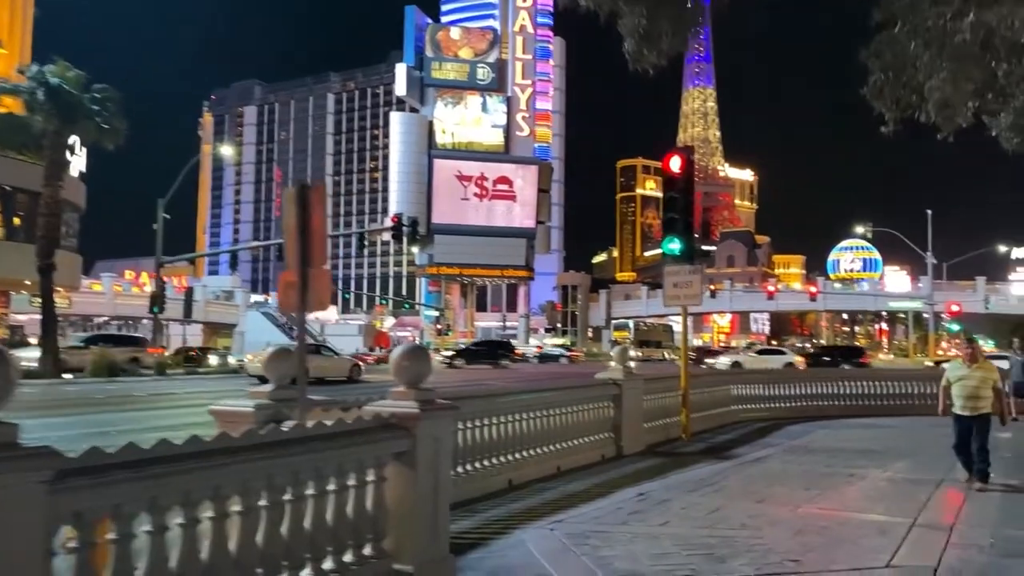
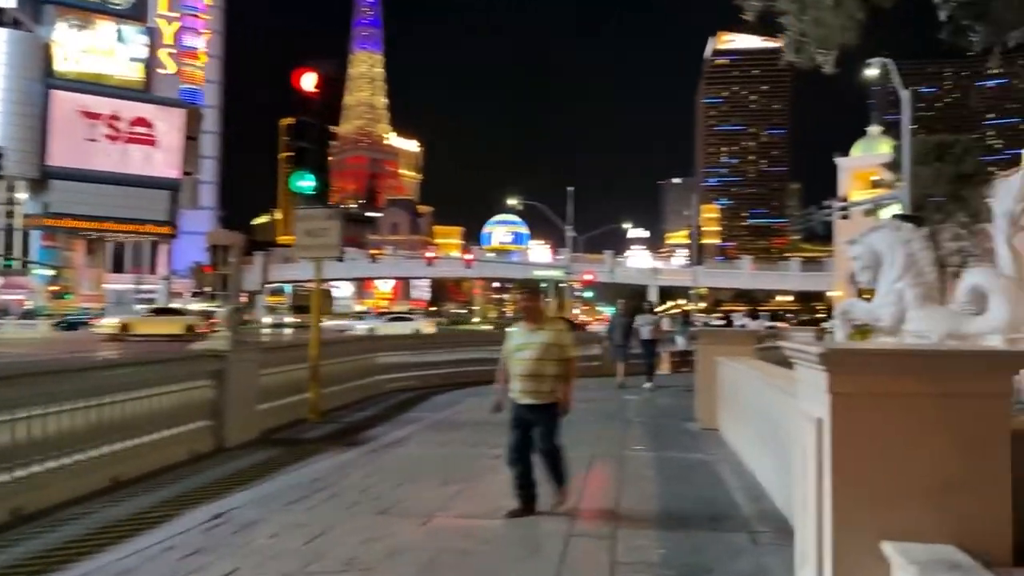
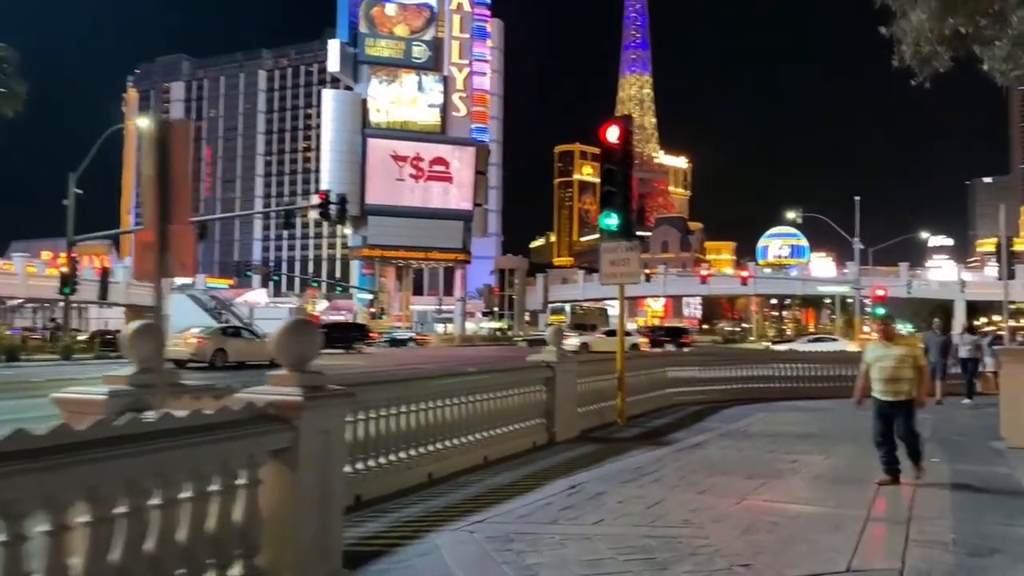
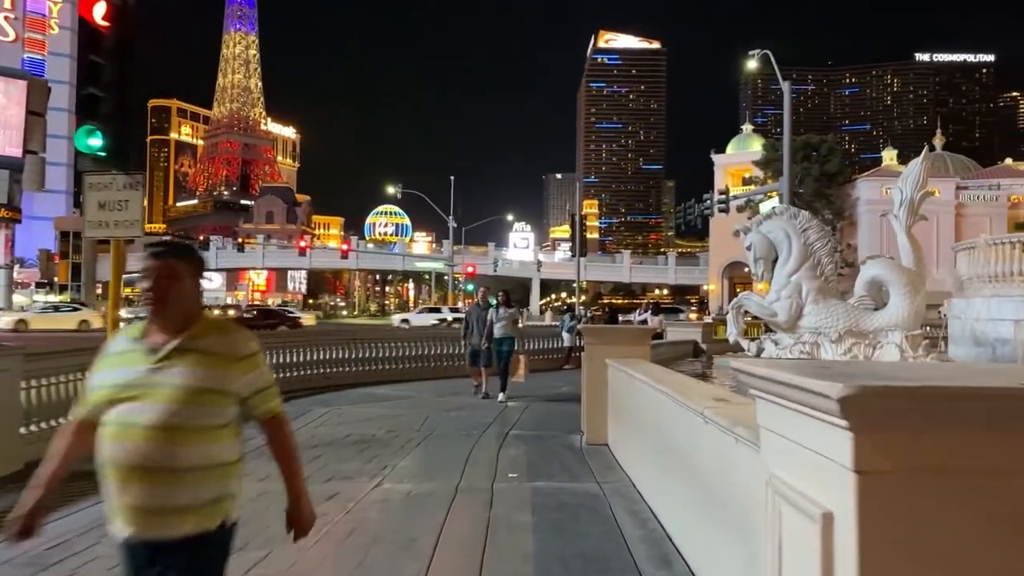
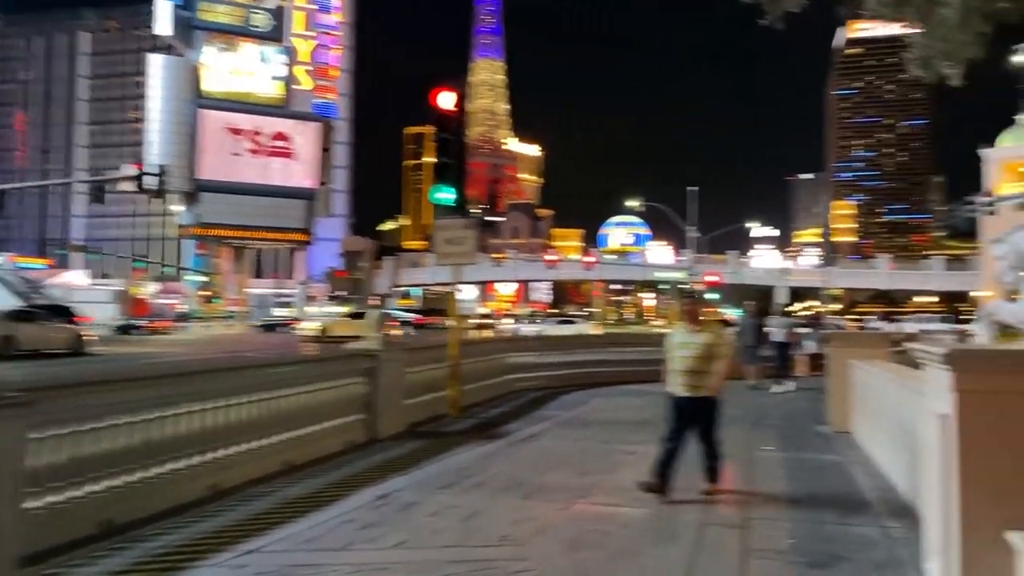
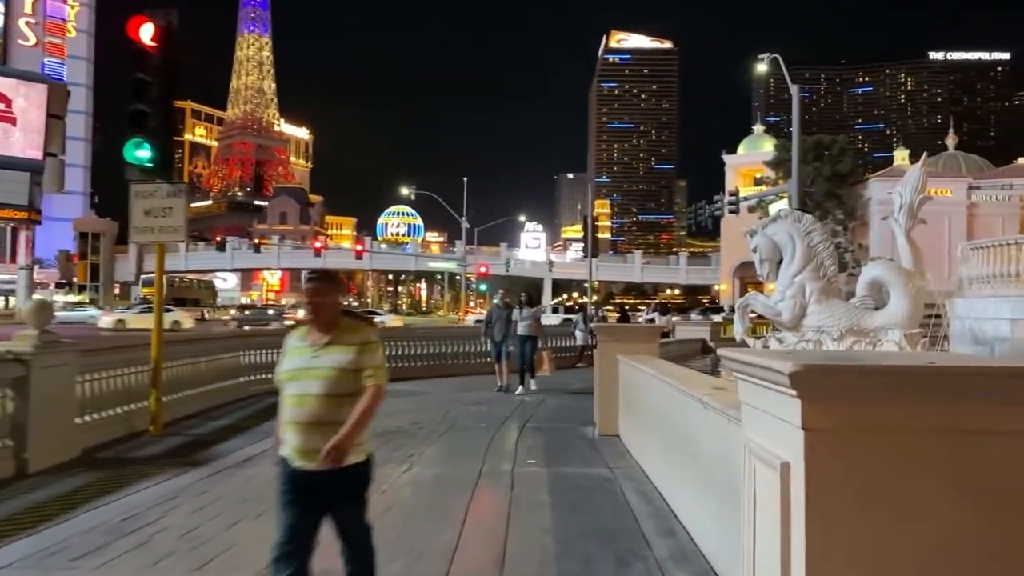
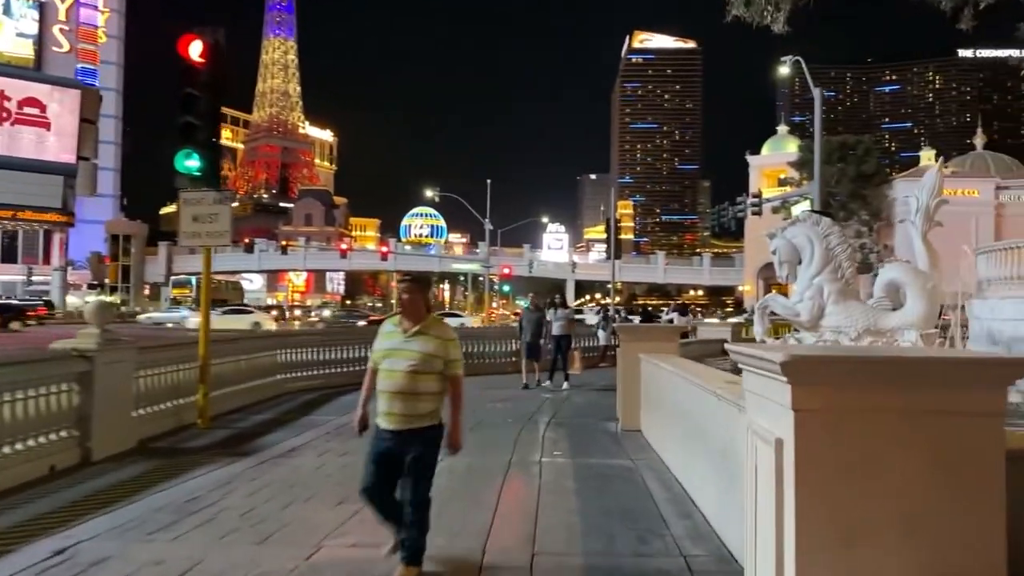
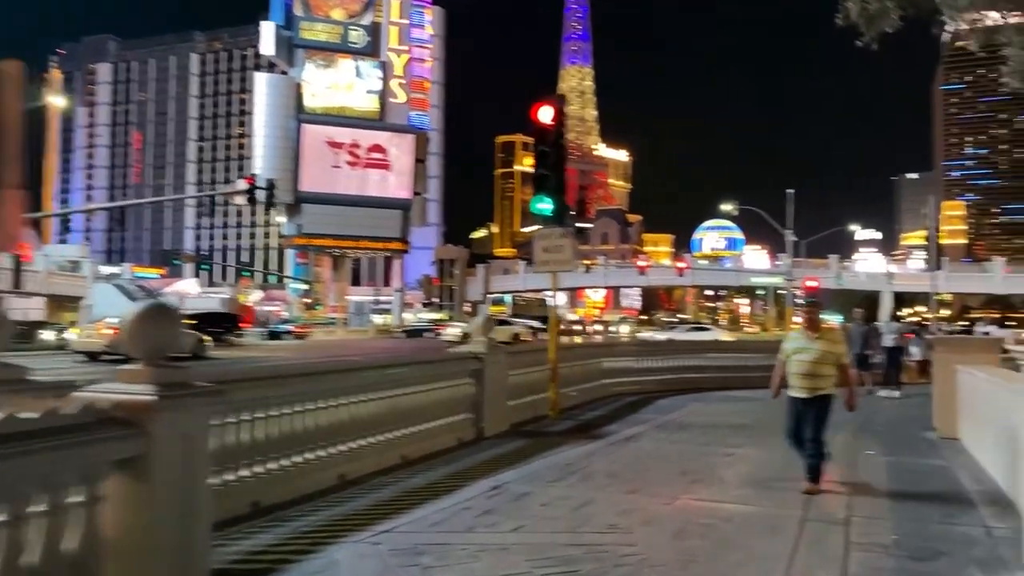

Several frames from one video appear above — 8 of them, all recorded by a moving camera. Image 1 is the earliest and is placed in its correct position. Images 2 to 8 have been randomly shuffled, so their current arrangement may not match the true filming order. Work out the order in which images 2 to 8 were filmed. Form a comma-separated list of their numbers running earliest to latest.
3, 8, 5, 2, 7, 6, 4
